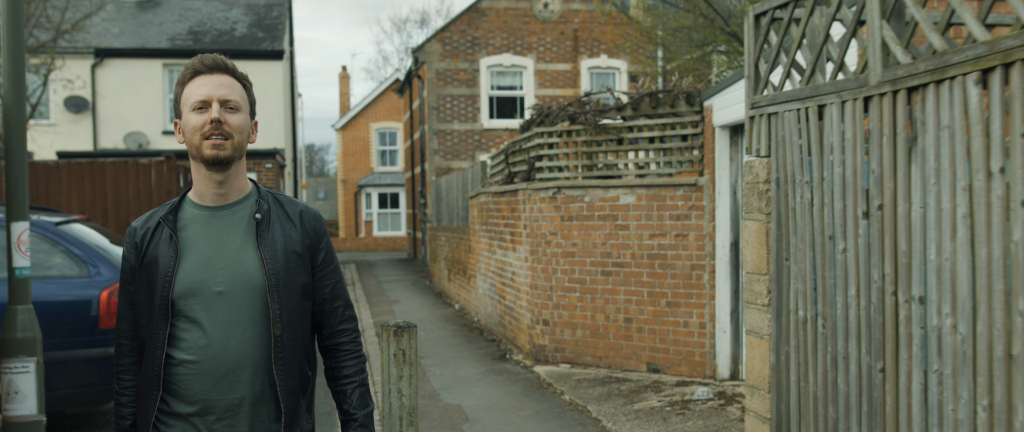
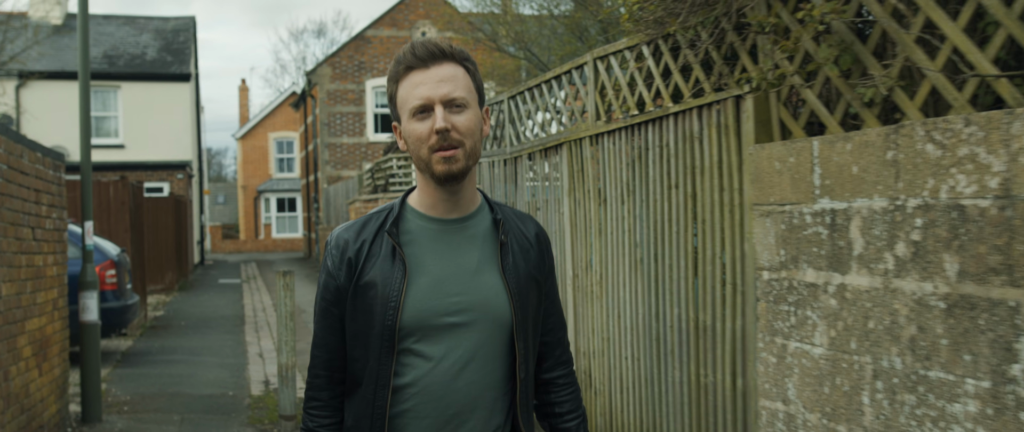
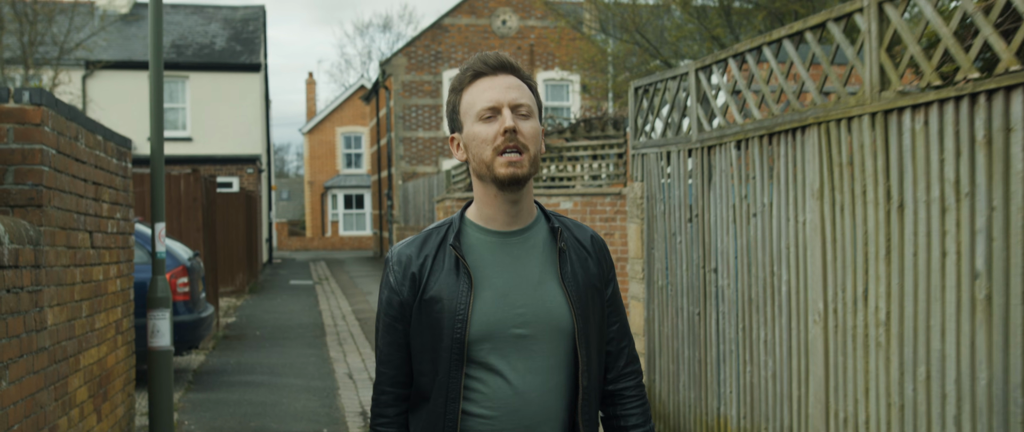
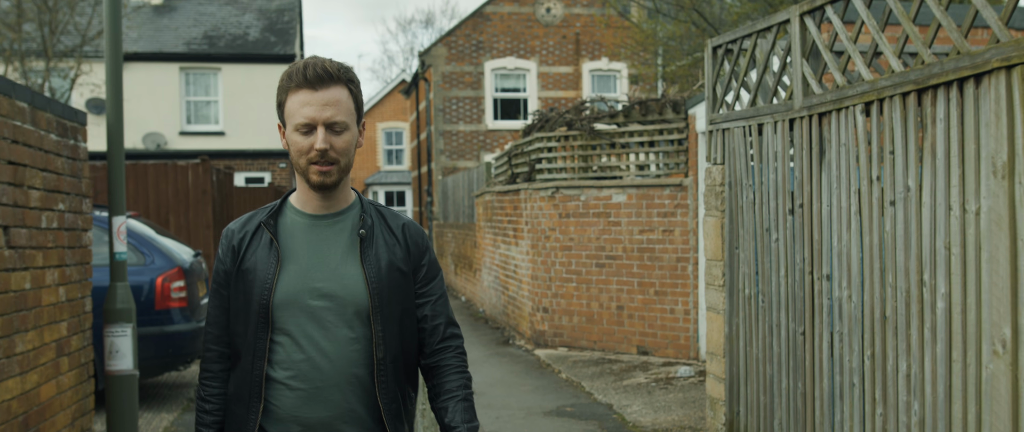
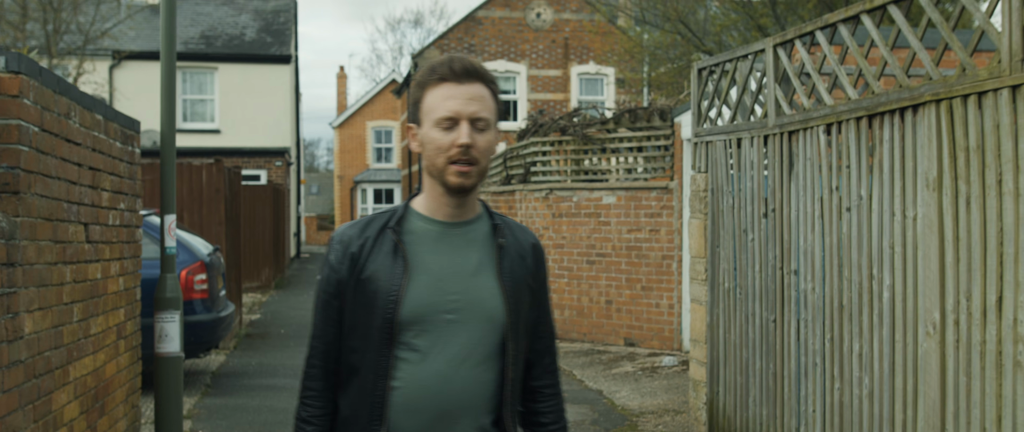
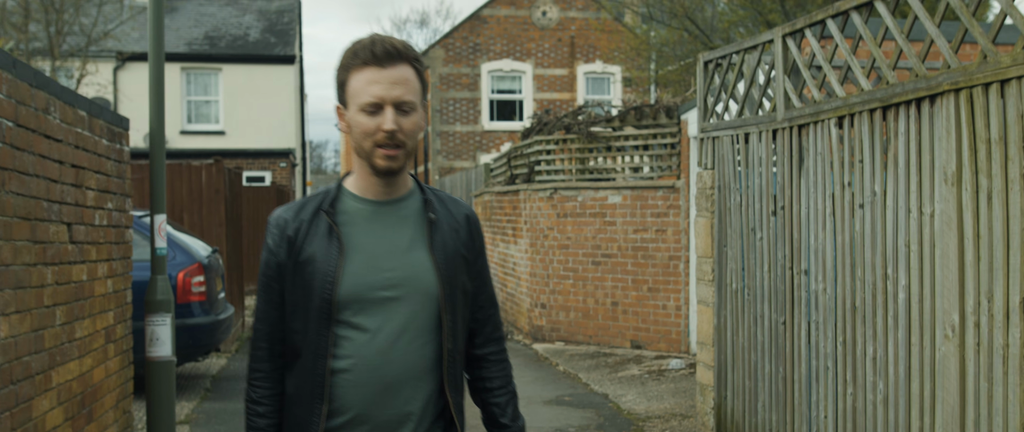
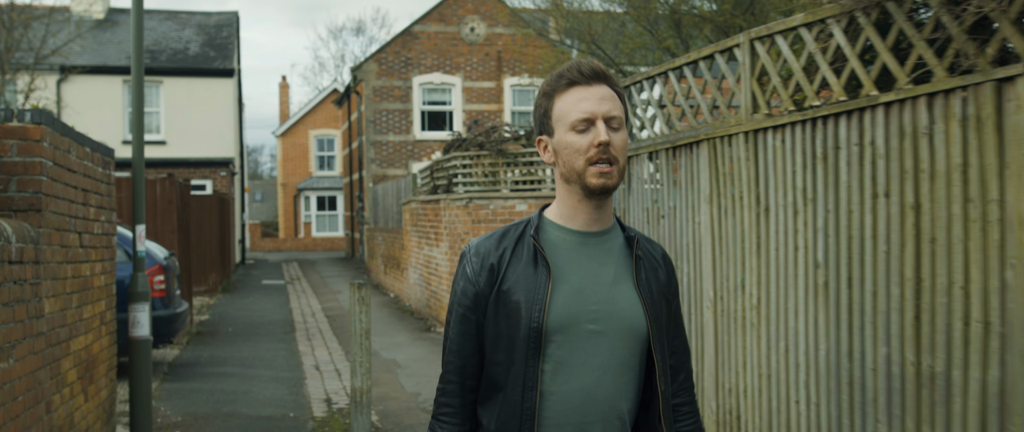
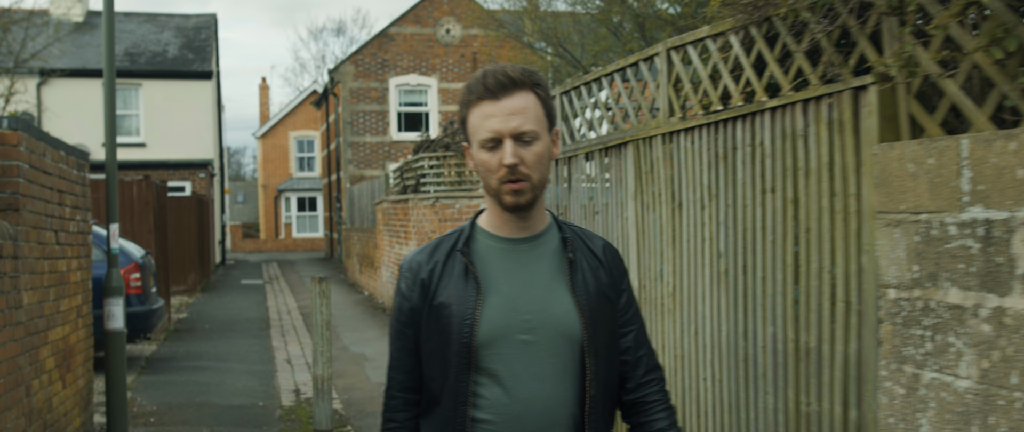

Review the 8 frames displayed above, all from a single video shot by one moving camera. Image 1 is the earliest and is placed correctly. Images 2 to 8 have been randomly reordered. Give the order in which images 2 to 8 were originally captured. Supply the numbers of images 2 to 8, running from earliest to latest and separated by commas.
4, 6, 5, 3, 7, 8, 2
